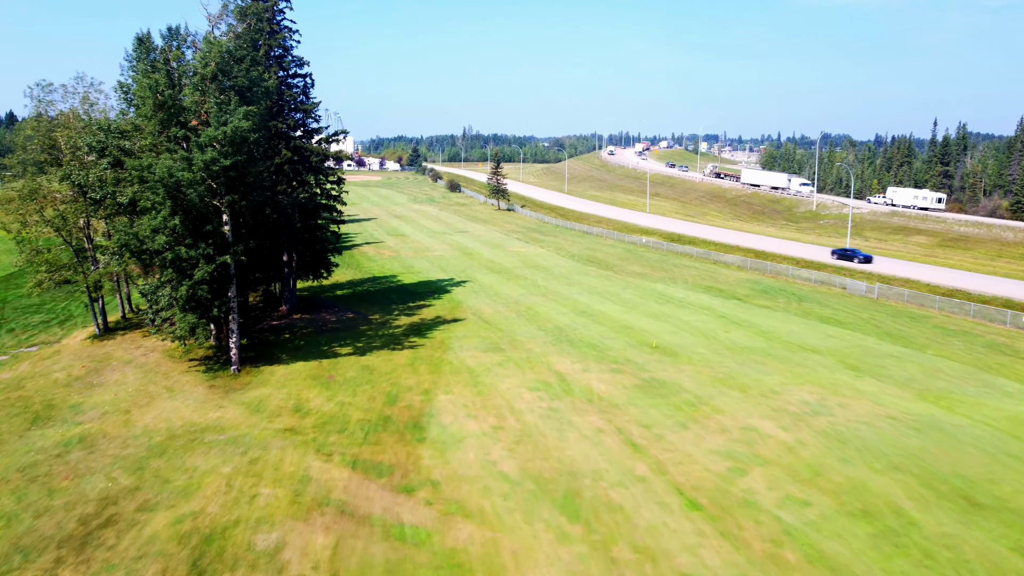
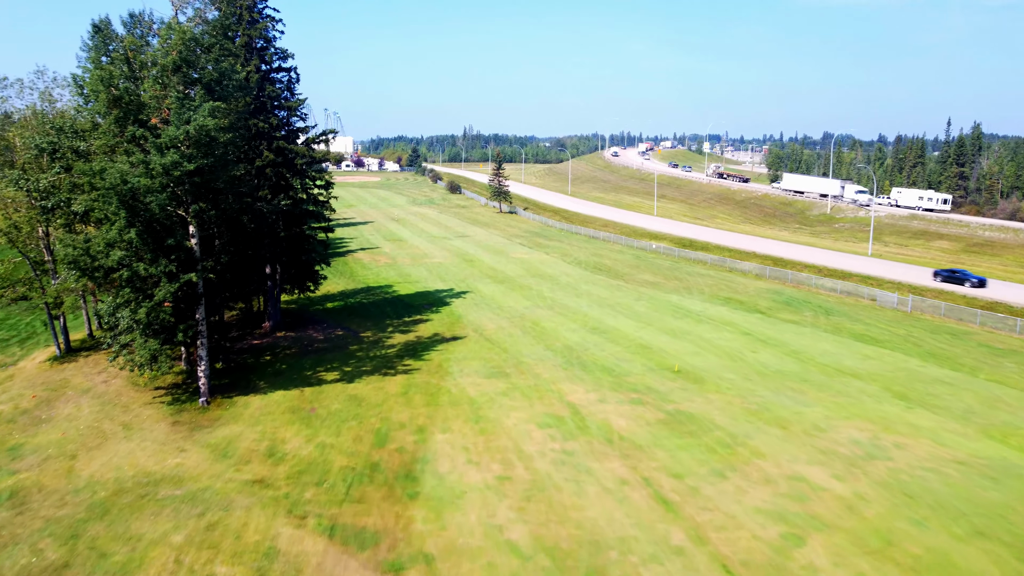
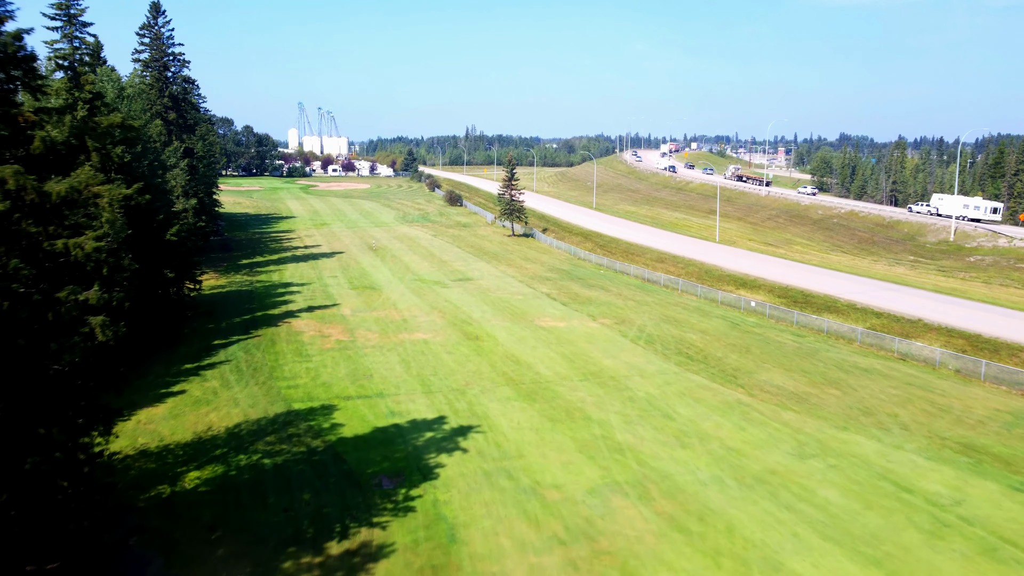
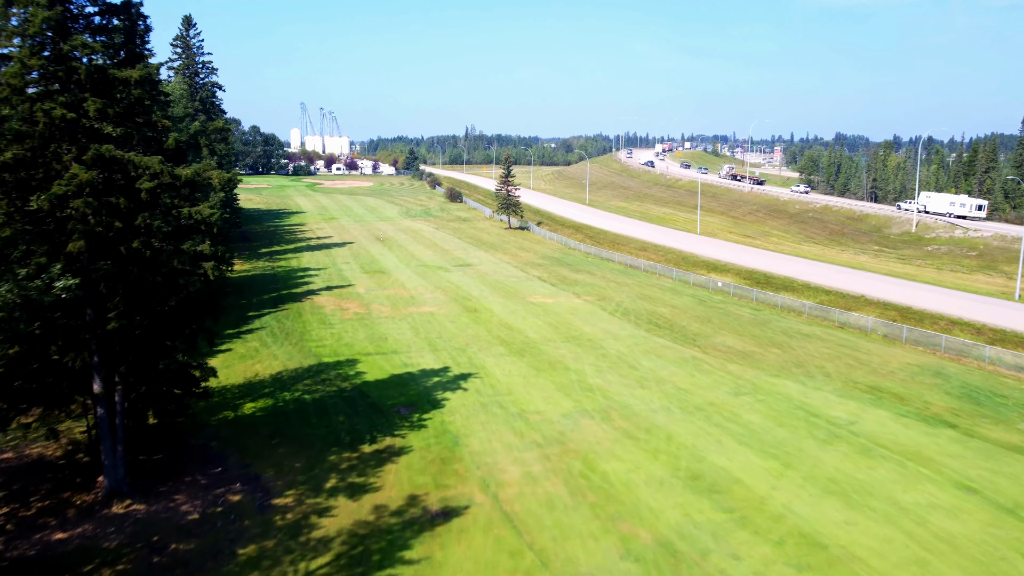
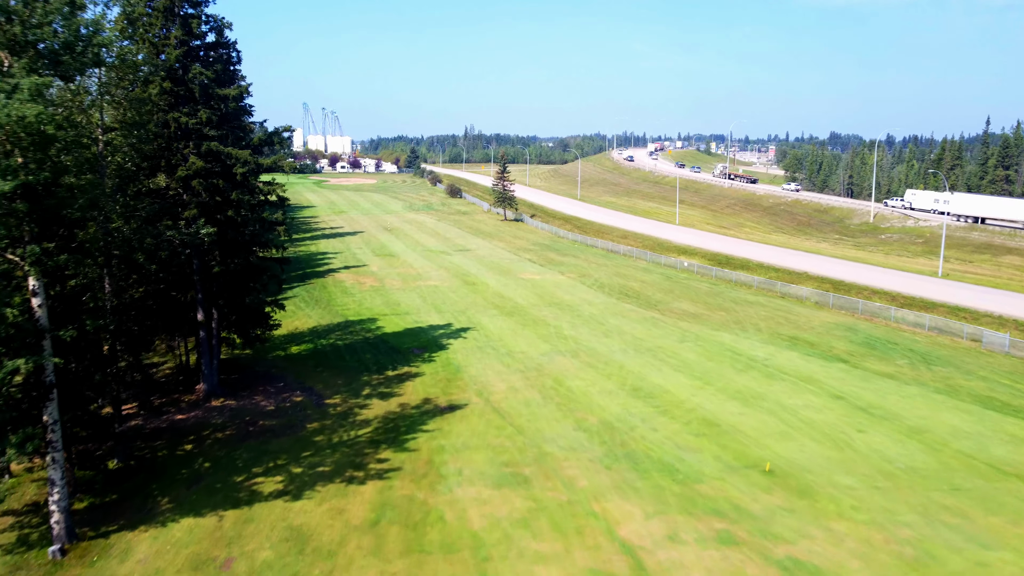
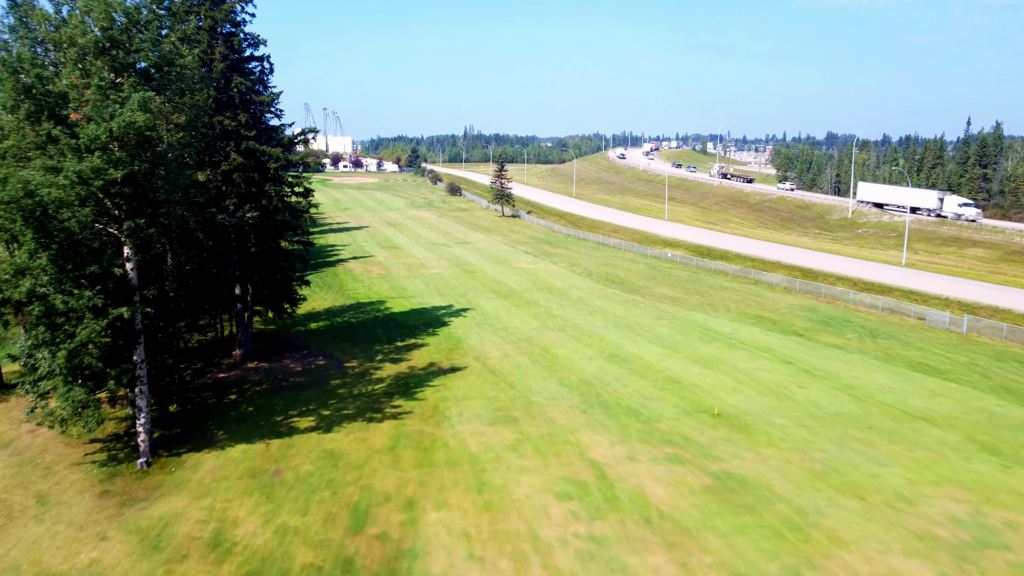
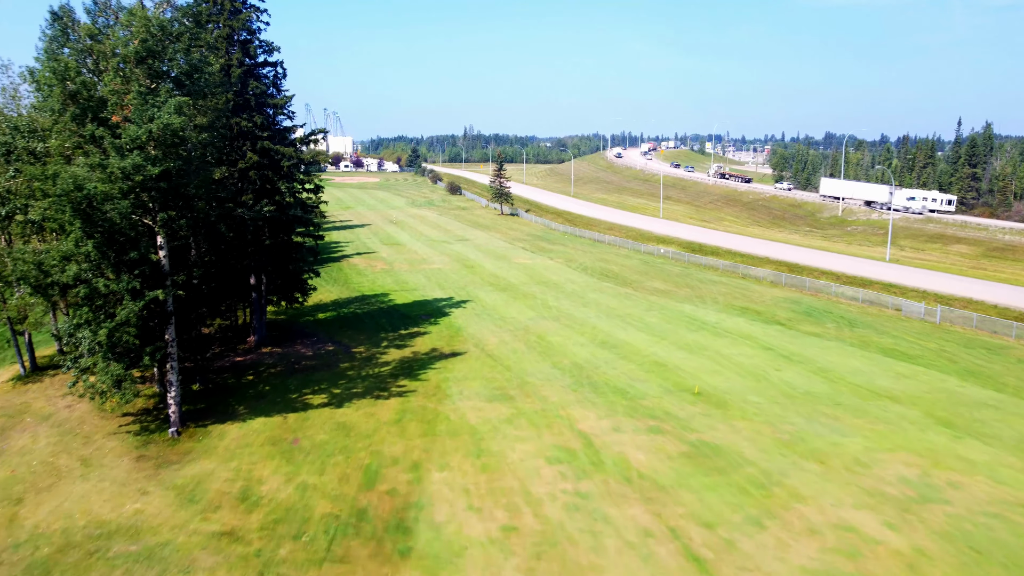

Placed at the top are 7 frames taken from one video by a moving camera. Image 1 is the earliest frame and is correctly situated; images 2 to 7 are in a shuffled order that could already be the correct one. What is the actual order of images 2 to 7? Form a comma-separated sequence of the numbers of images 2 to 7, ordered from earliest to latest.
2, 7, 6, 5, 4, 3
